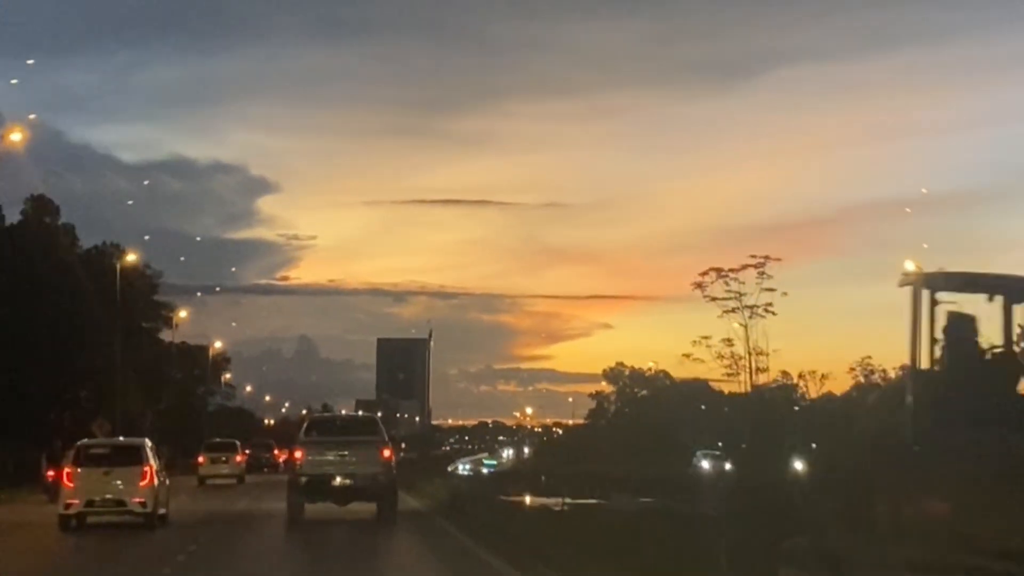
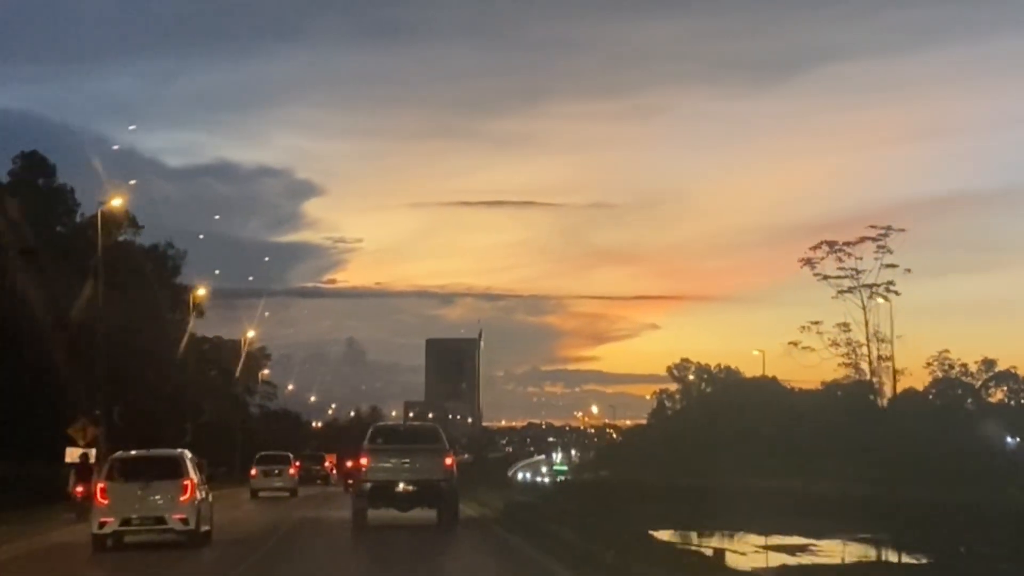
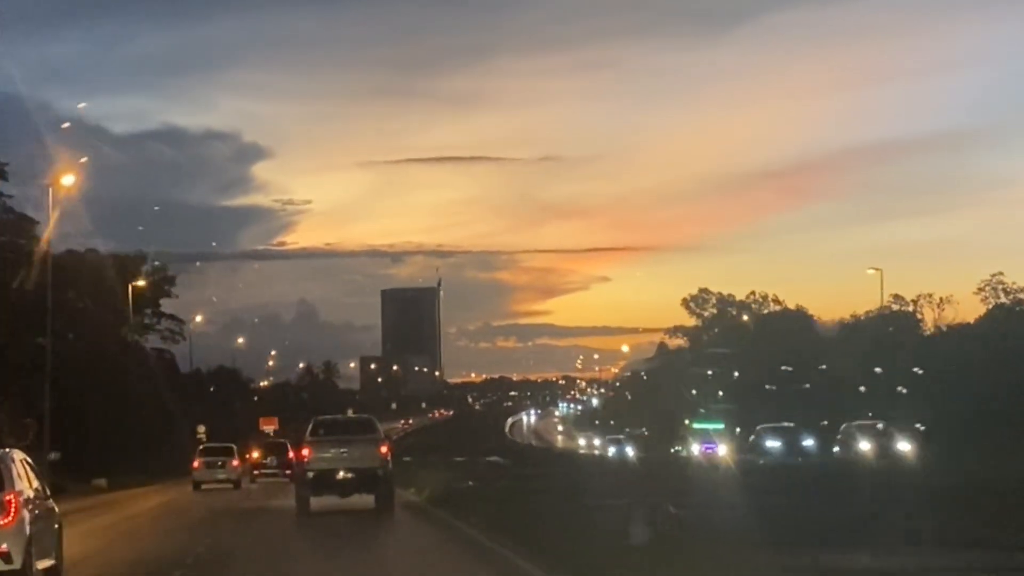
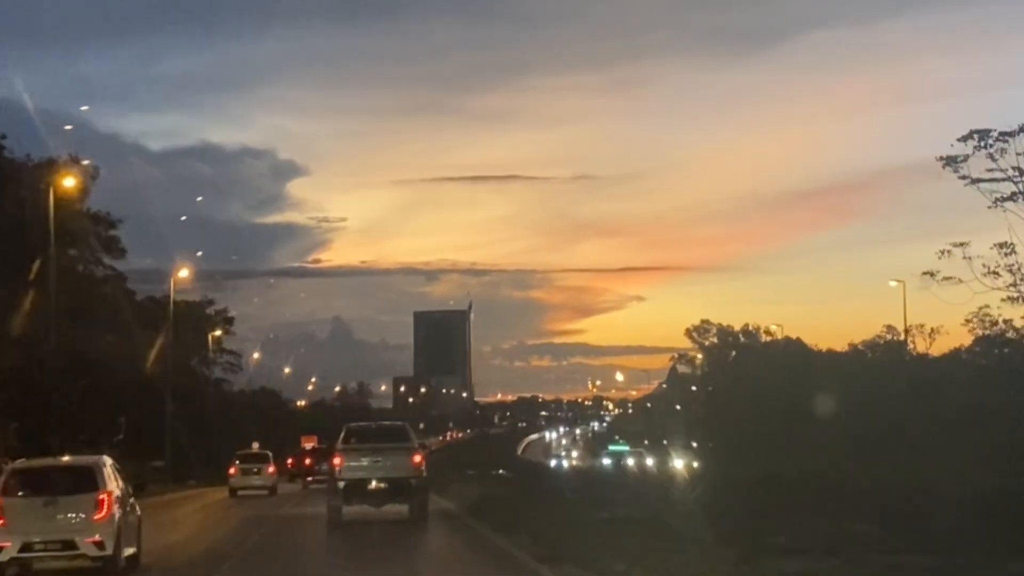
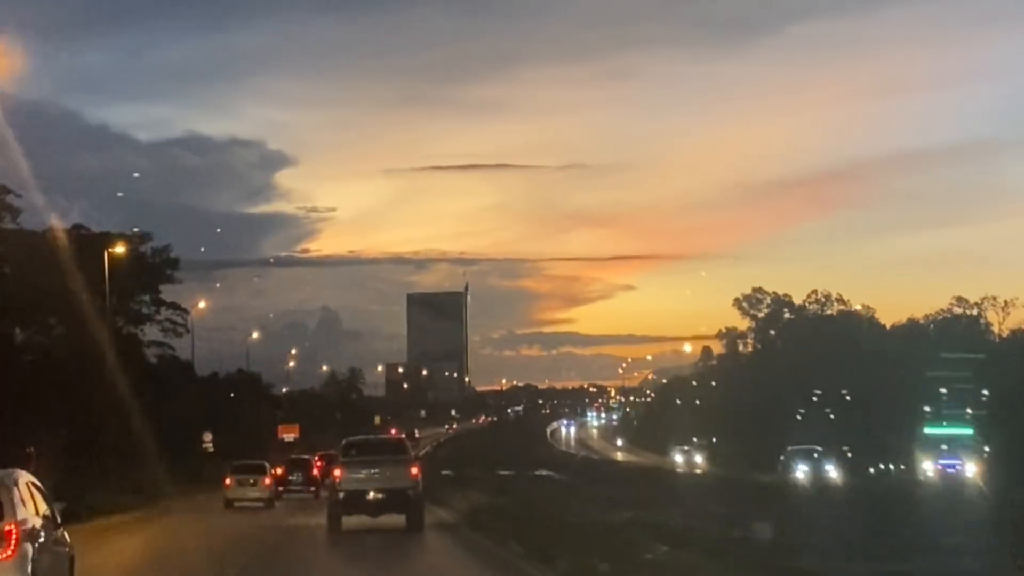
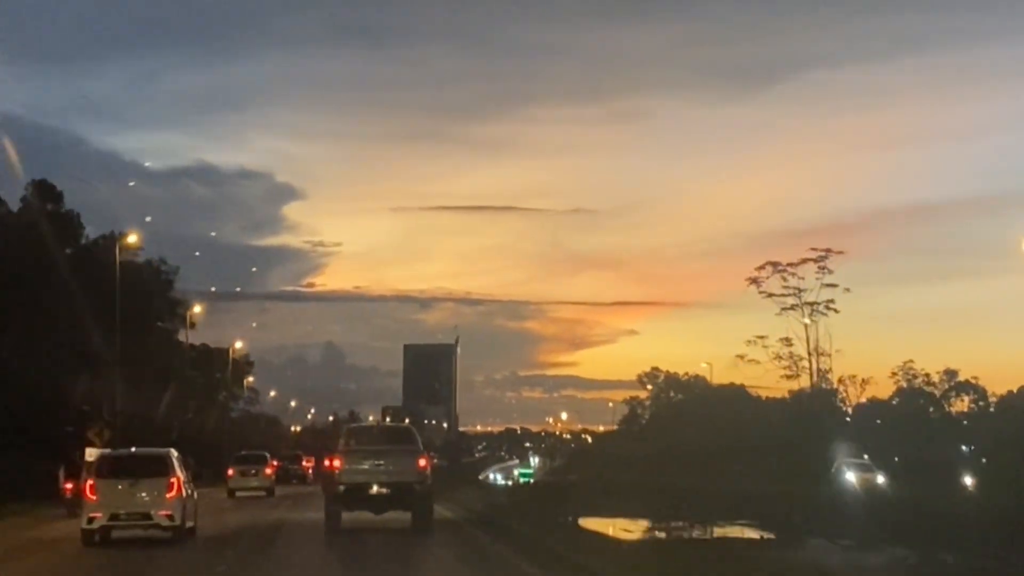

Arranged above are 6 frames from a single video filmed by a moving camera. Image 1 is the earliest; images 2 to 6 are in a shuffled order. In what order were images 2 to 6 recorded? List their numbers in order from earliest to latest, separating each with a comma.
6, 2, 4, 3, 5
